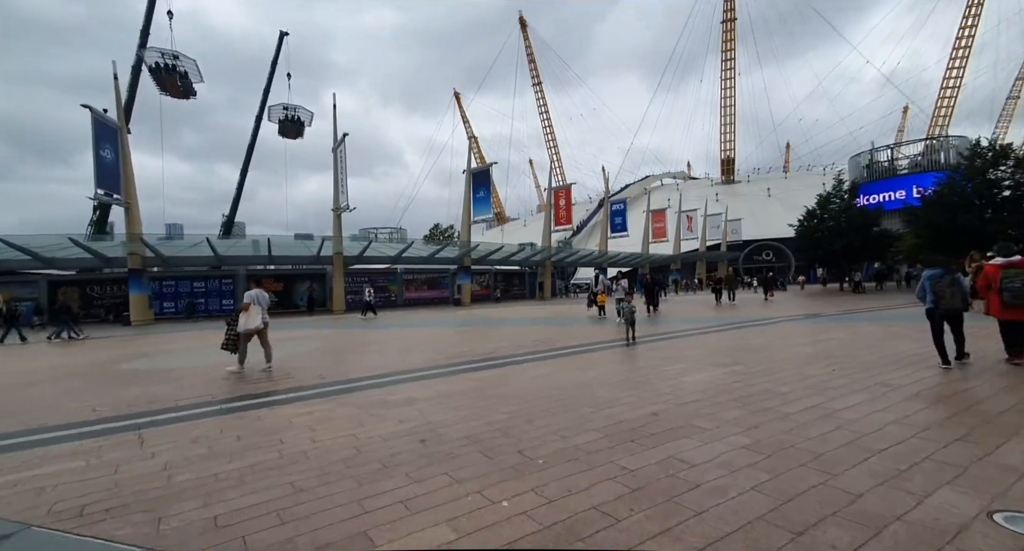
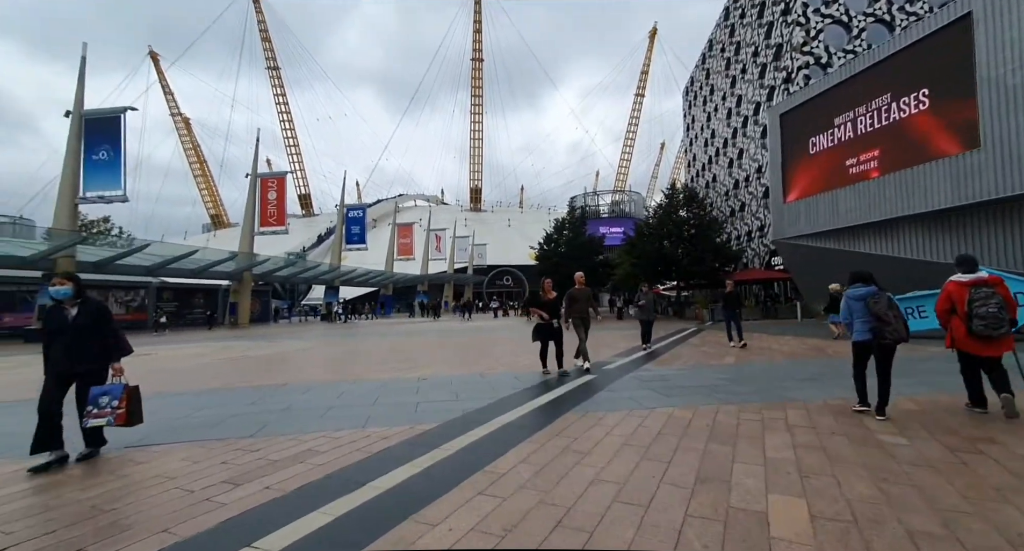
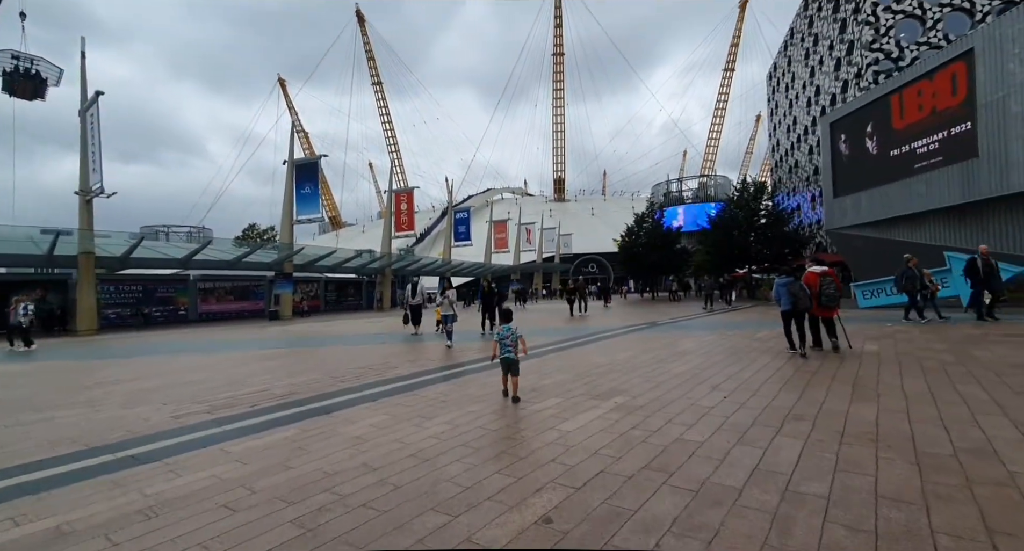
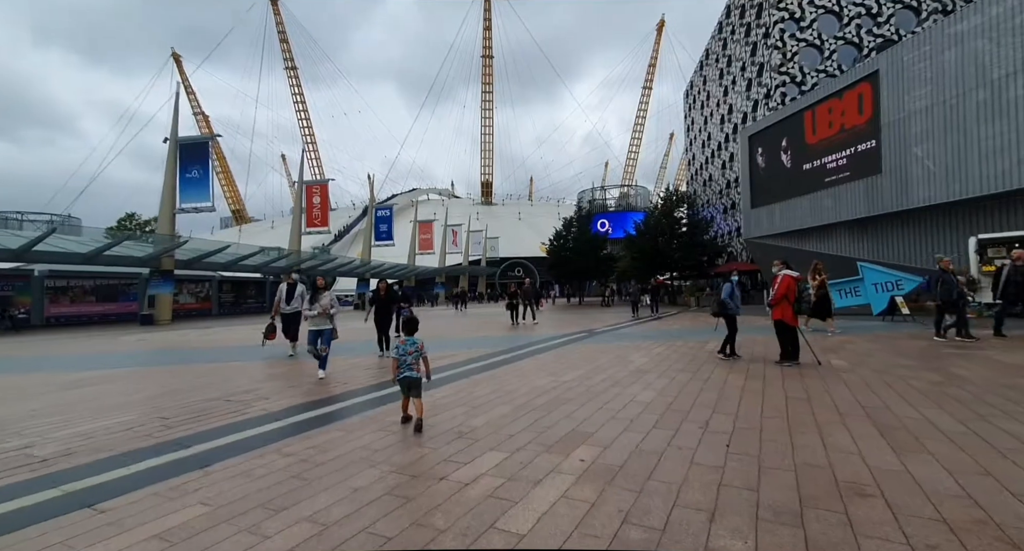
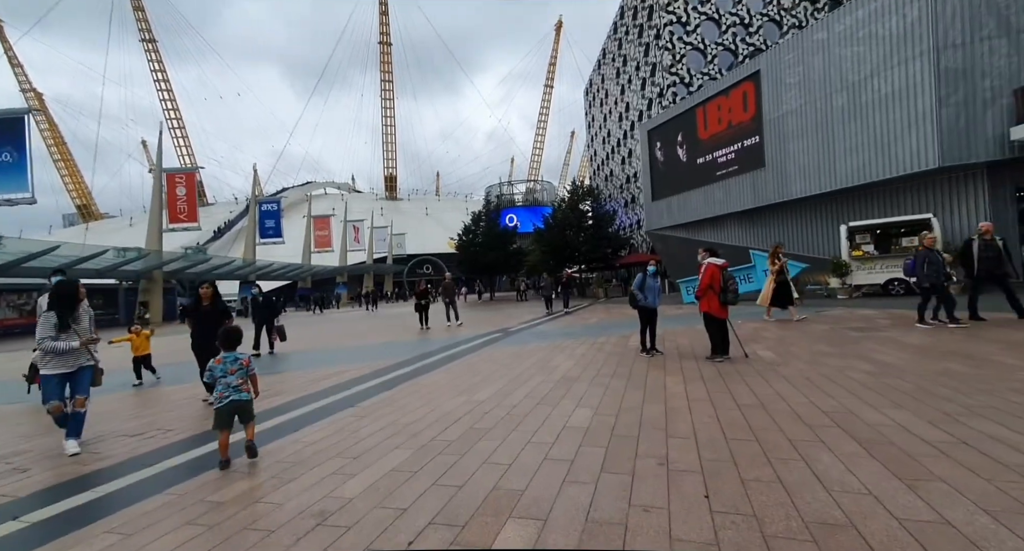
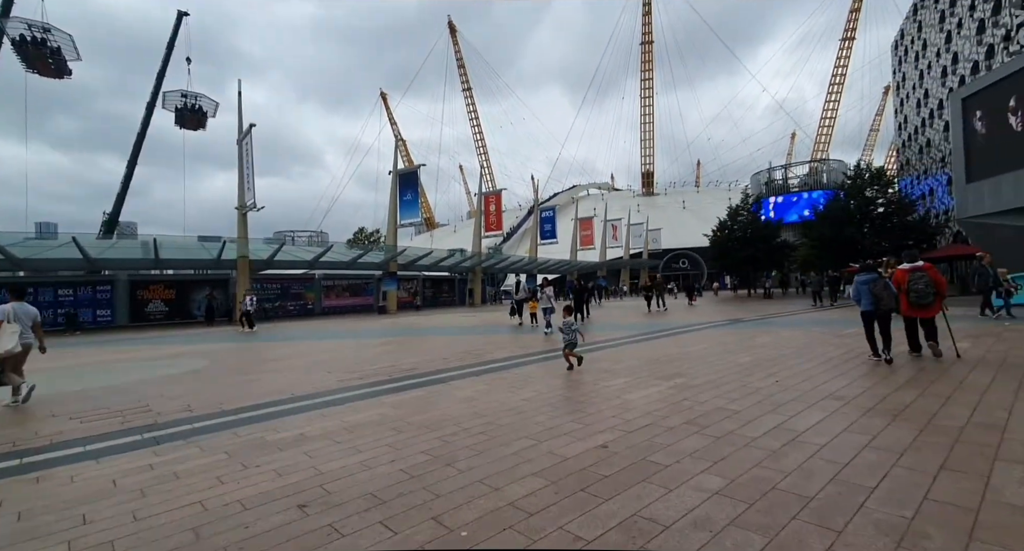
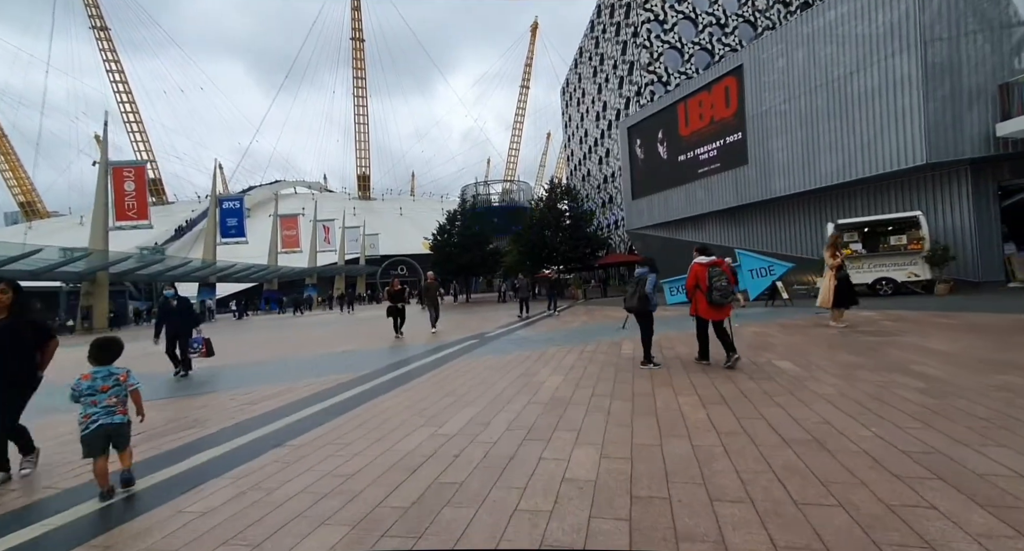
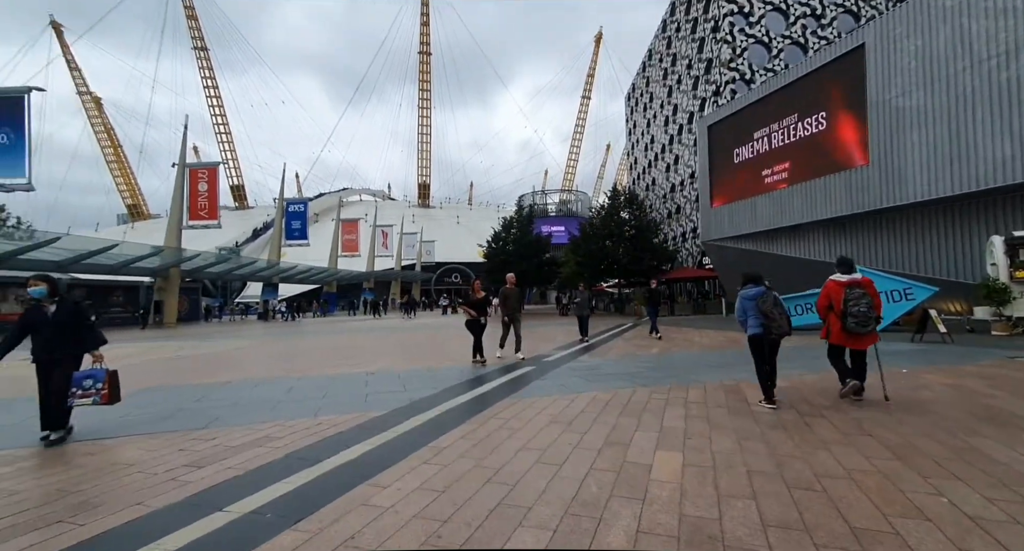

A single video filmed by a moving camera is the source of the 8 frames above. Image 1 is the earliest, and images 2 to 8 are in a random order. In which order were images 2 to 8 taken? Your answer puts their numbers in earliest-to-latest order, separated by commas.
6, 3, 4, 5, 7, 8, 2
